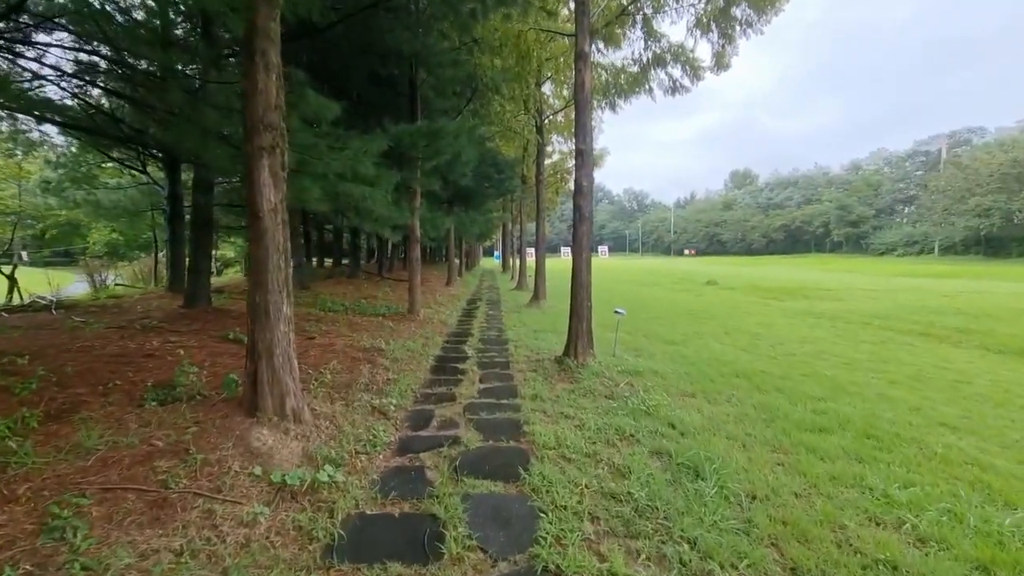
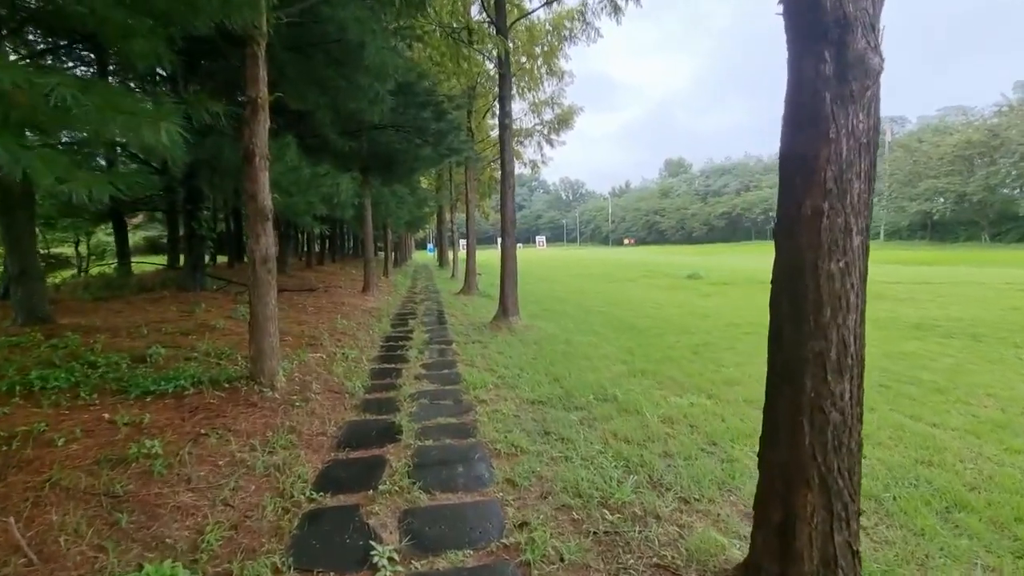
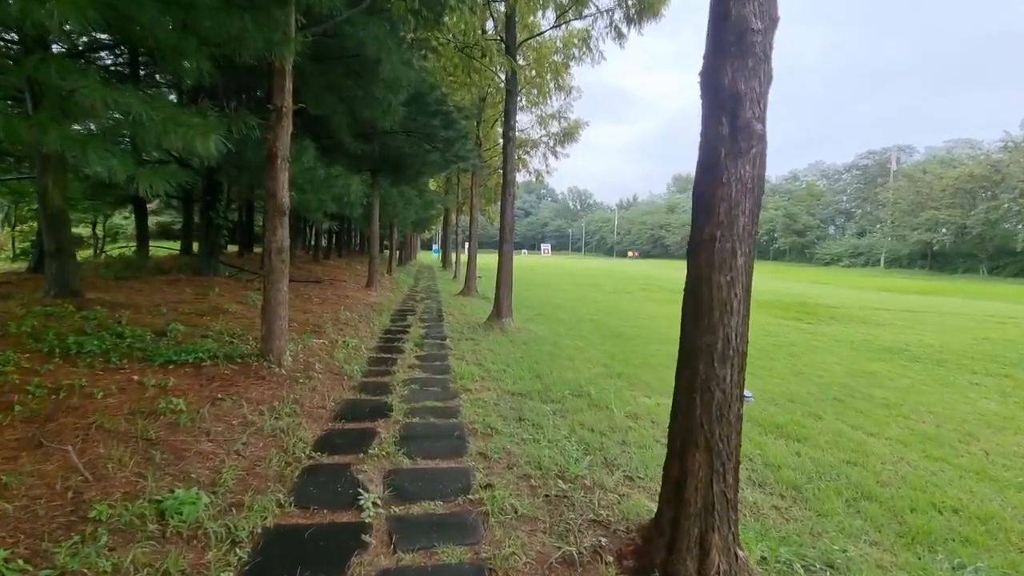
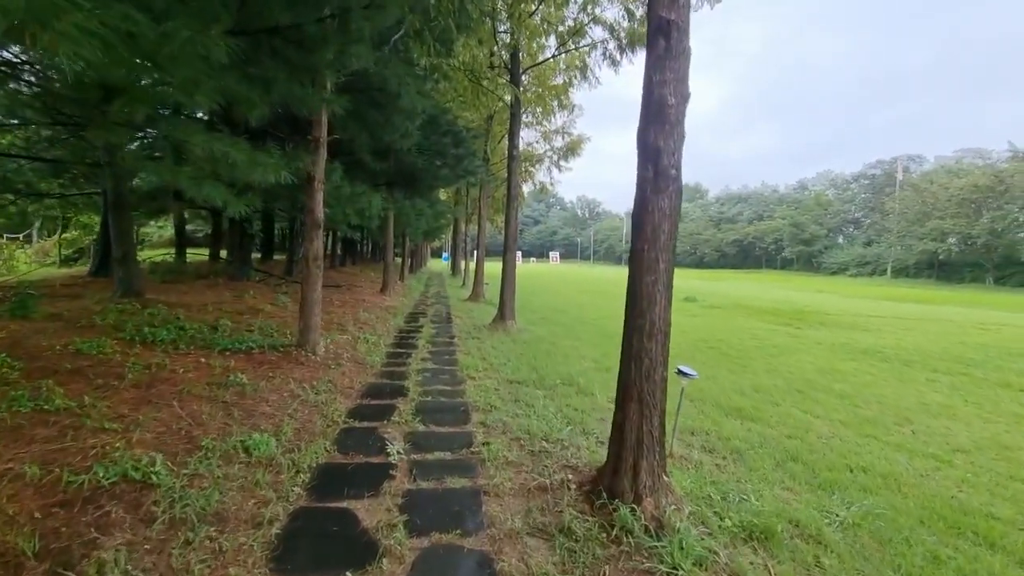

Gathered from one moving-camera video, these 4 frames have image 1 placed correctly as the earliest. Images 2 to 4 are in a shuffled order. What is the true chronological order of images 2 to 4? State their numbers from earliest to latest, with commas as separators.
4, 3, 2
